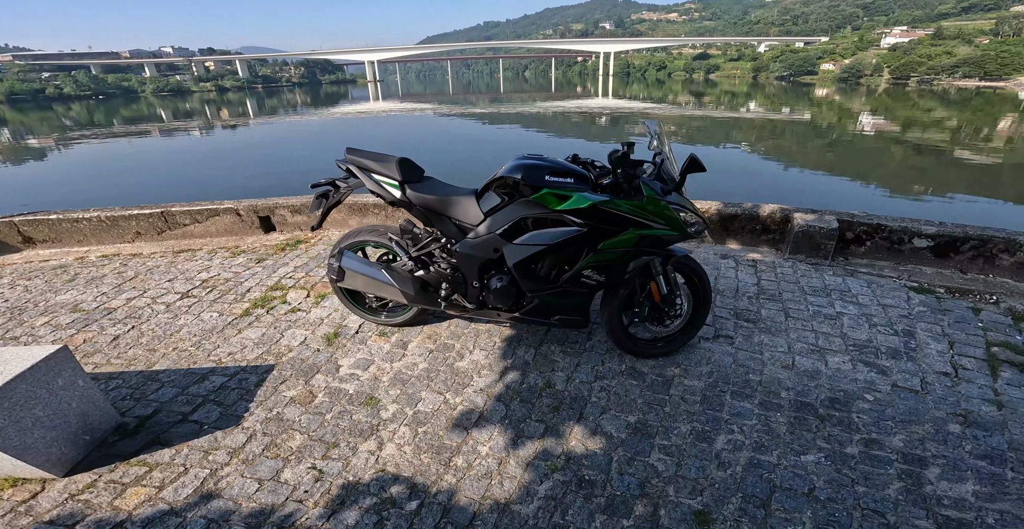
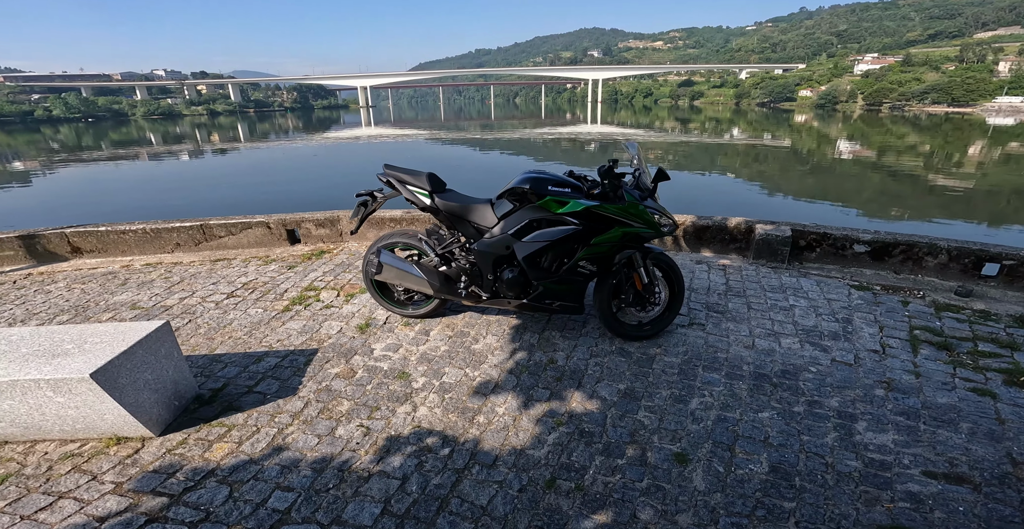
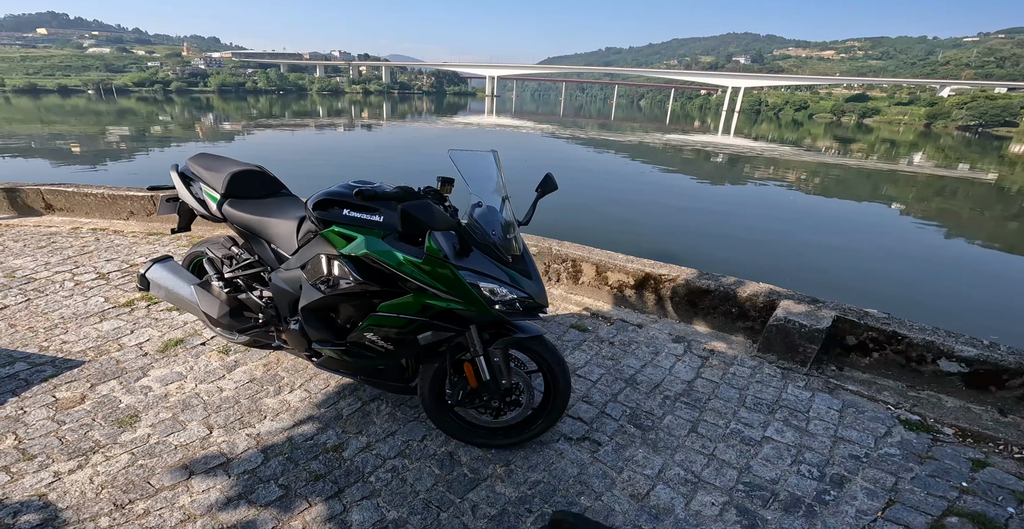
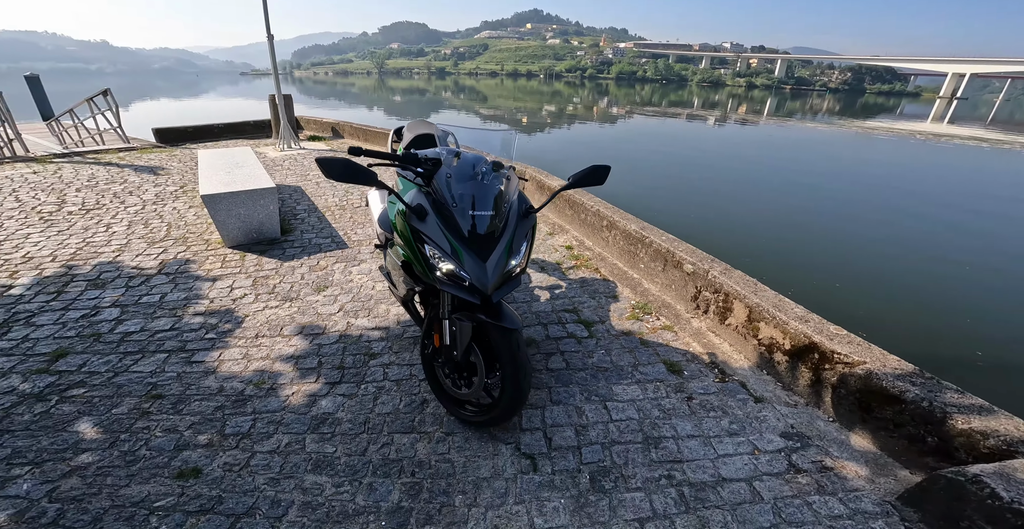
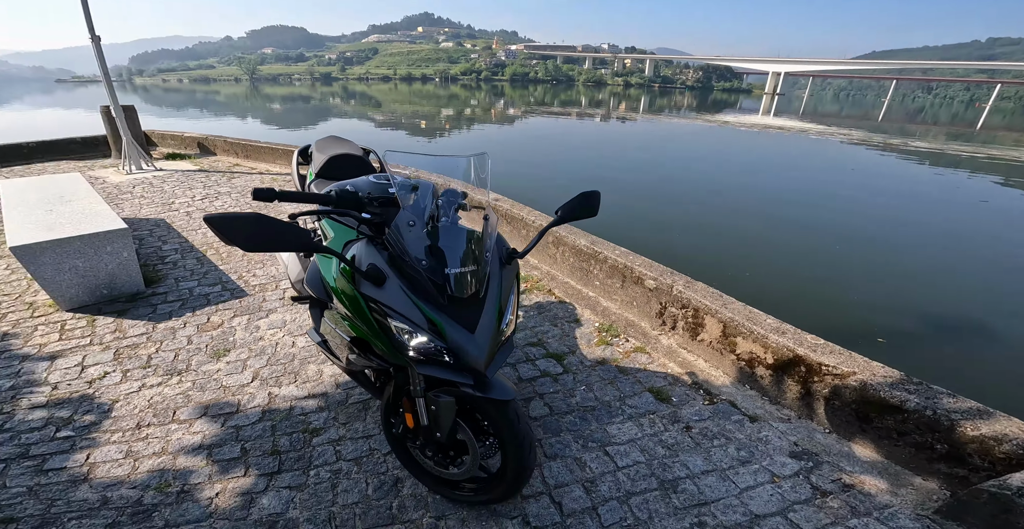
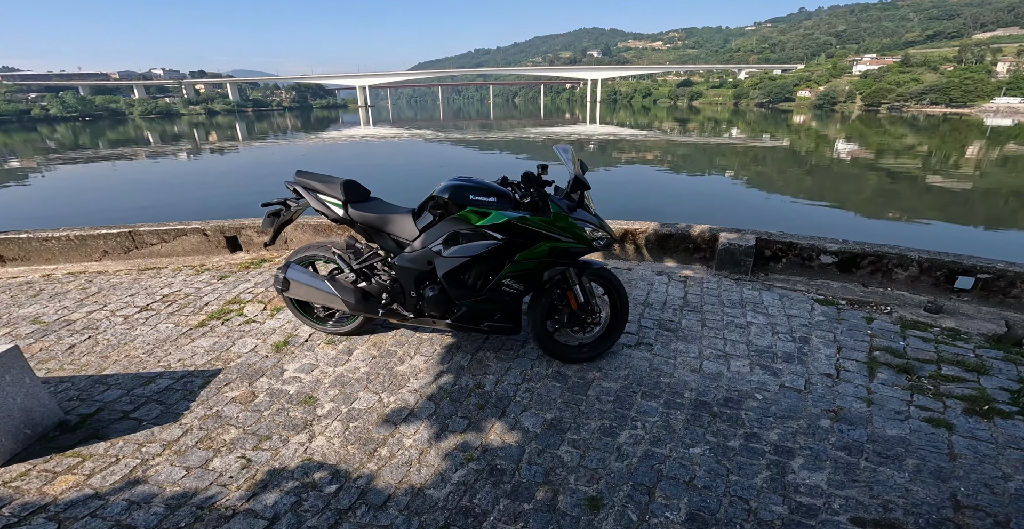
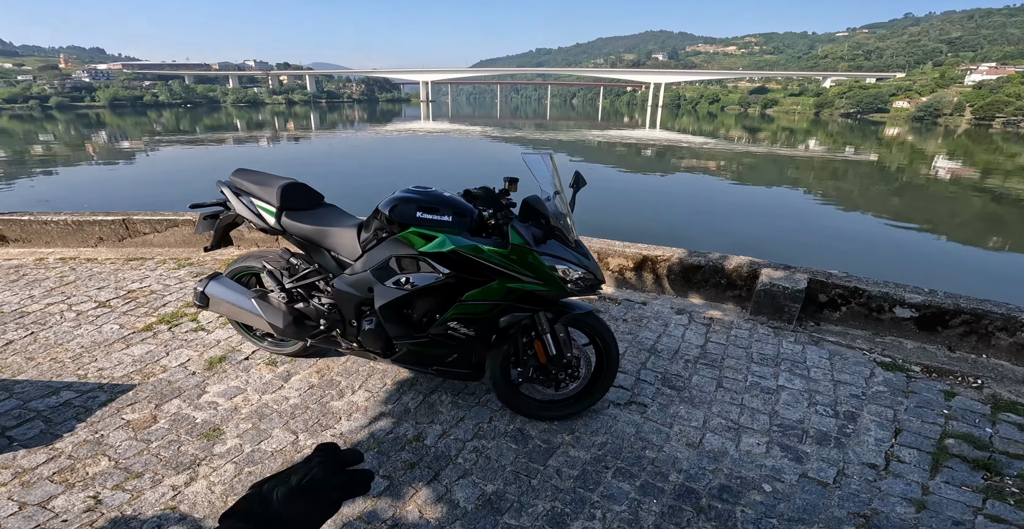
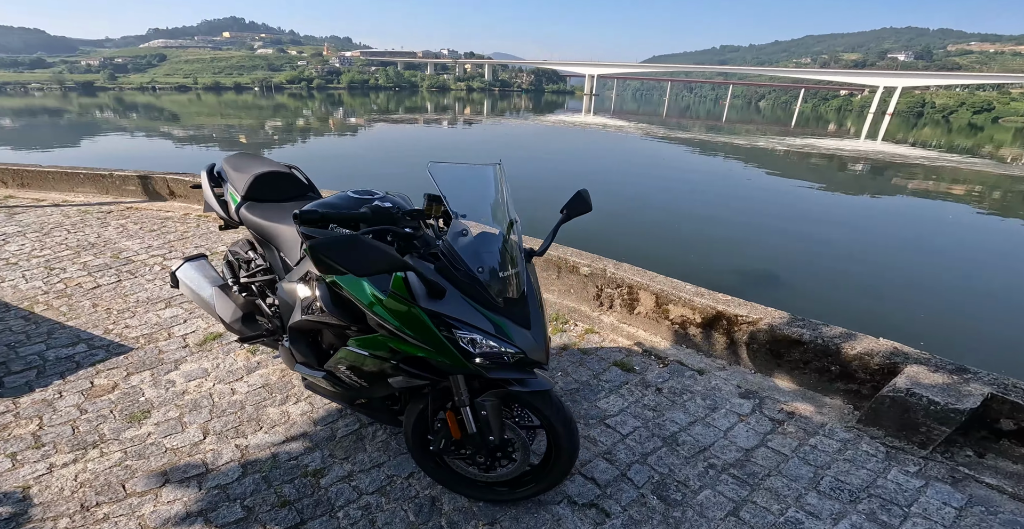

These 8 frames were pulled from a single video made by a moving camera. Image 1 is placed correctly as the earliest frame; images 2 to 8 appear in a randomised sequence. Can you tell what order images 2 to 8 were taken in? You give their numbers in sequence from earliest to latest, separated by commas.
2, 6, 7, 3, 8, 5, 4
